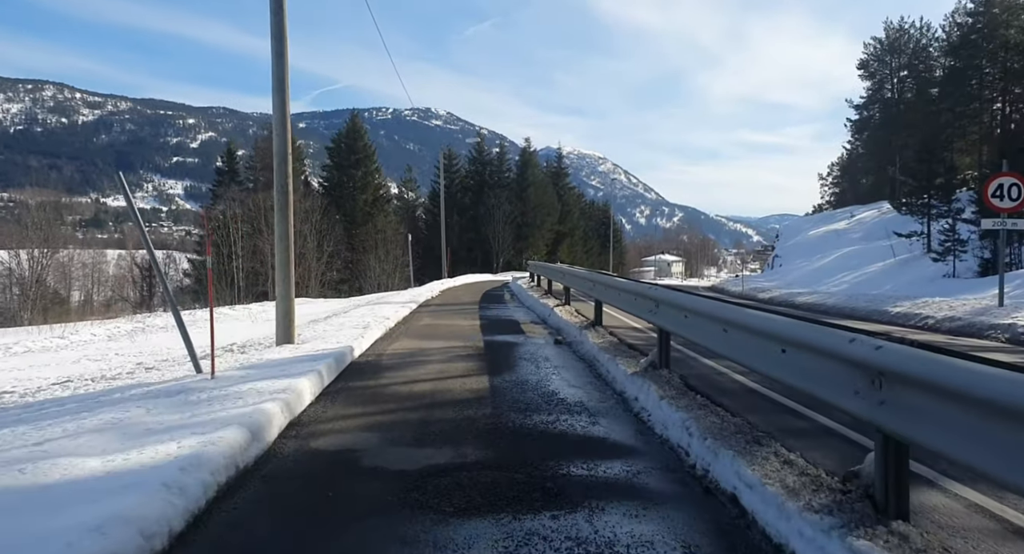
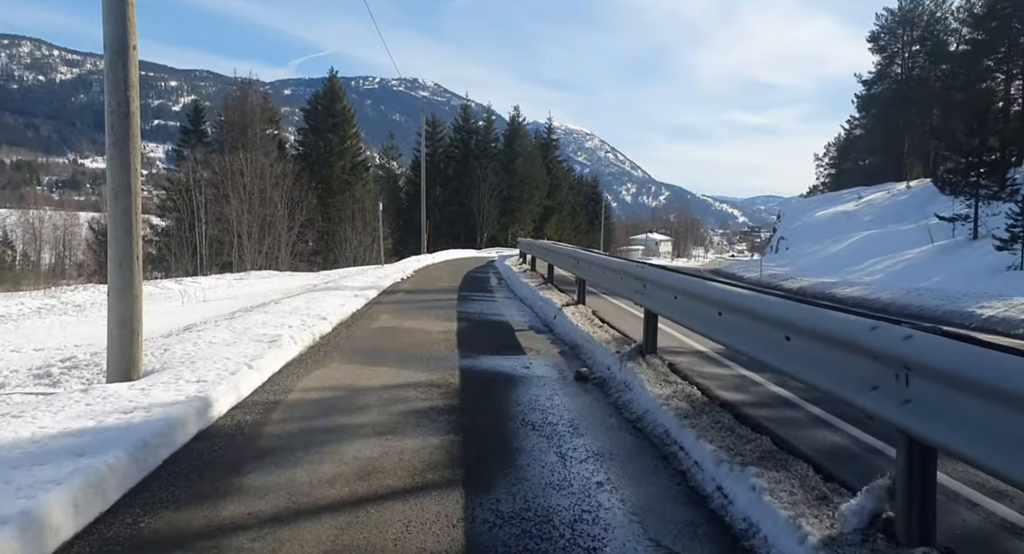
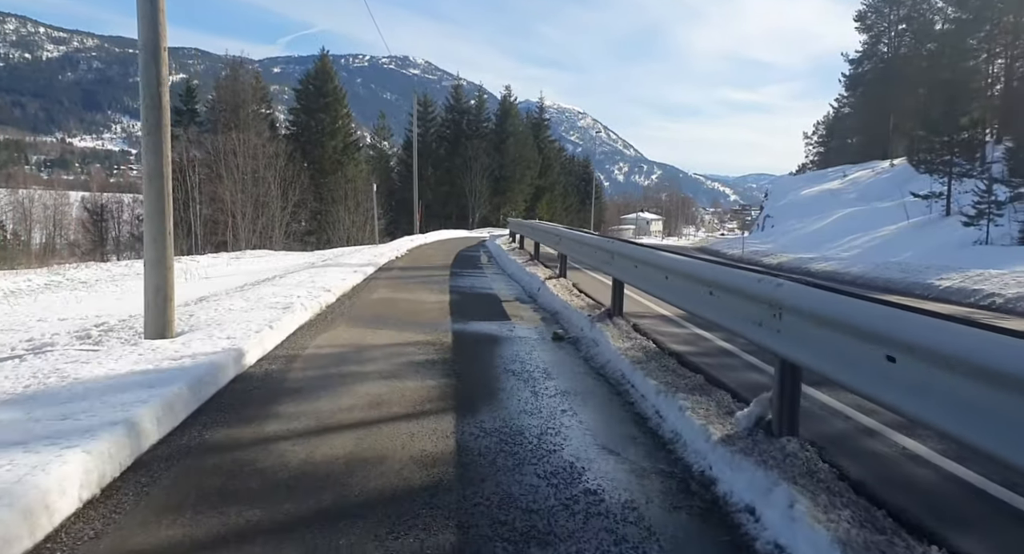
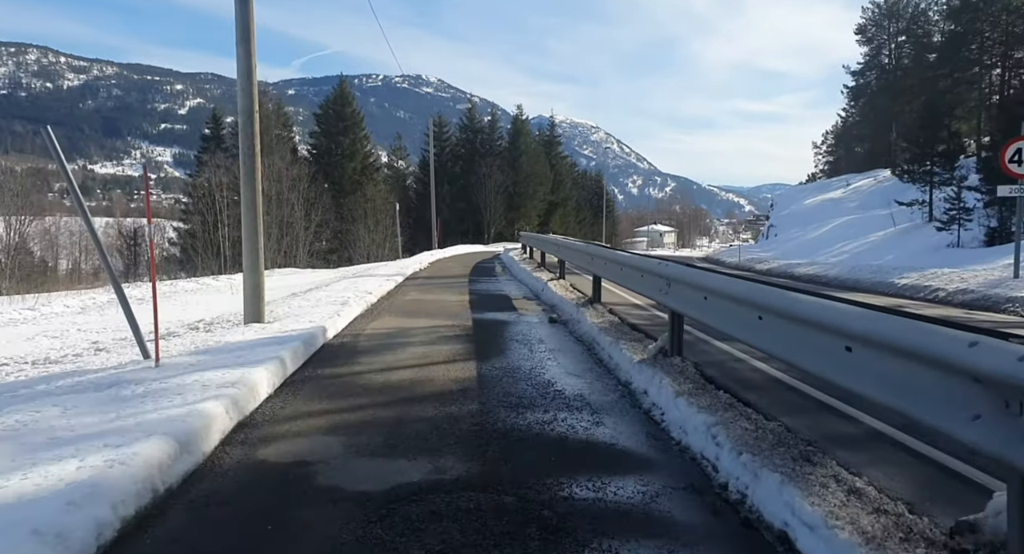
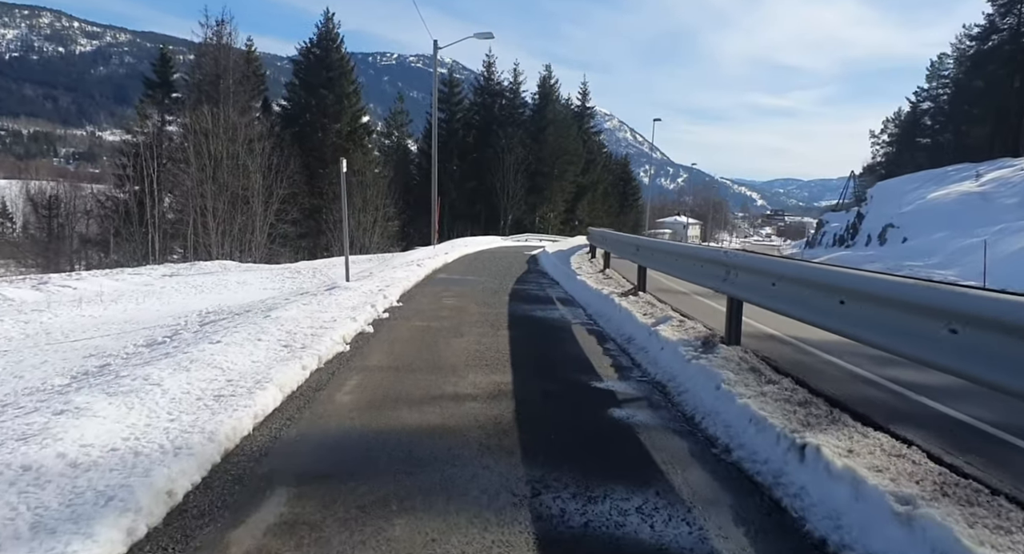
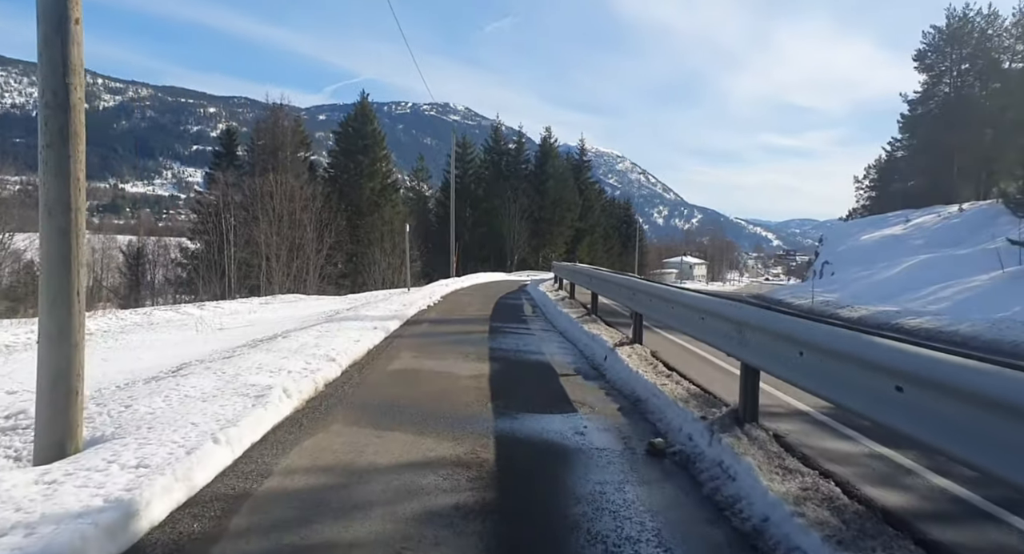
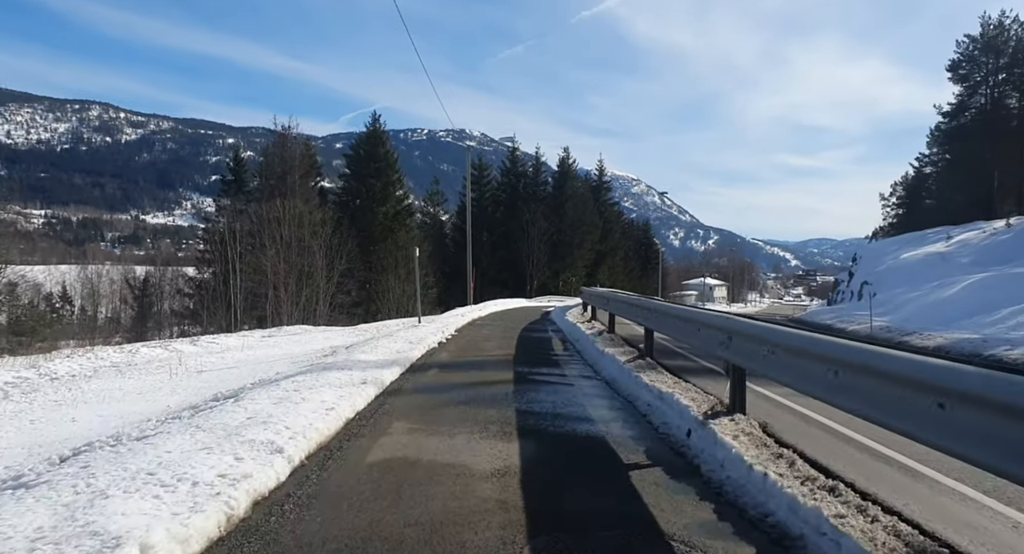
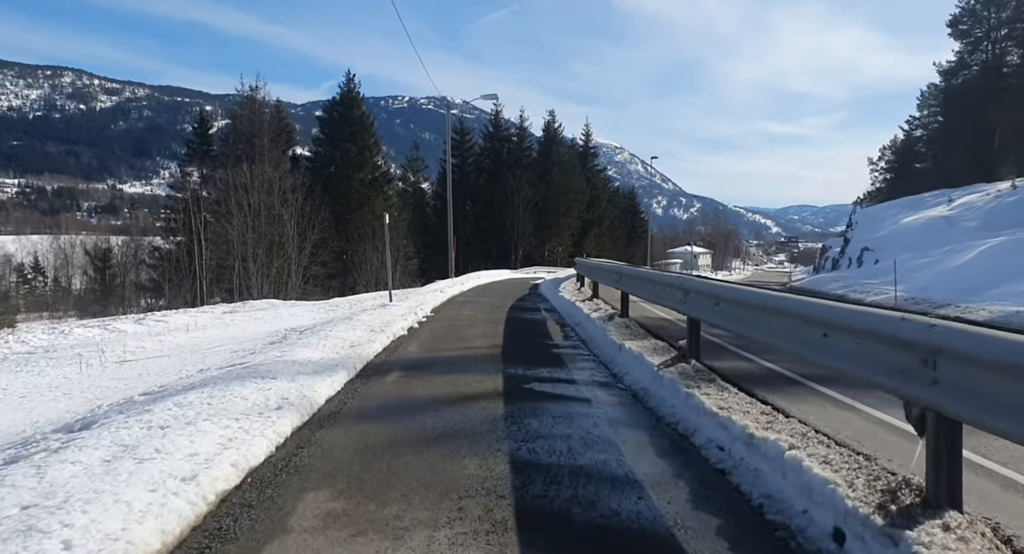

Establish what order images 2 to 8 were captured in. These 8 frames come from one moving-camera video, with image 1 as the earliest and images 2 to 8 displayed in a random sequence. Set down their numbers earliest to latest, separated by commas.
4, 3, 2, 6, 7, 8, 5
